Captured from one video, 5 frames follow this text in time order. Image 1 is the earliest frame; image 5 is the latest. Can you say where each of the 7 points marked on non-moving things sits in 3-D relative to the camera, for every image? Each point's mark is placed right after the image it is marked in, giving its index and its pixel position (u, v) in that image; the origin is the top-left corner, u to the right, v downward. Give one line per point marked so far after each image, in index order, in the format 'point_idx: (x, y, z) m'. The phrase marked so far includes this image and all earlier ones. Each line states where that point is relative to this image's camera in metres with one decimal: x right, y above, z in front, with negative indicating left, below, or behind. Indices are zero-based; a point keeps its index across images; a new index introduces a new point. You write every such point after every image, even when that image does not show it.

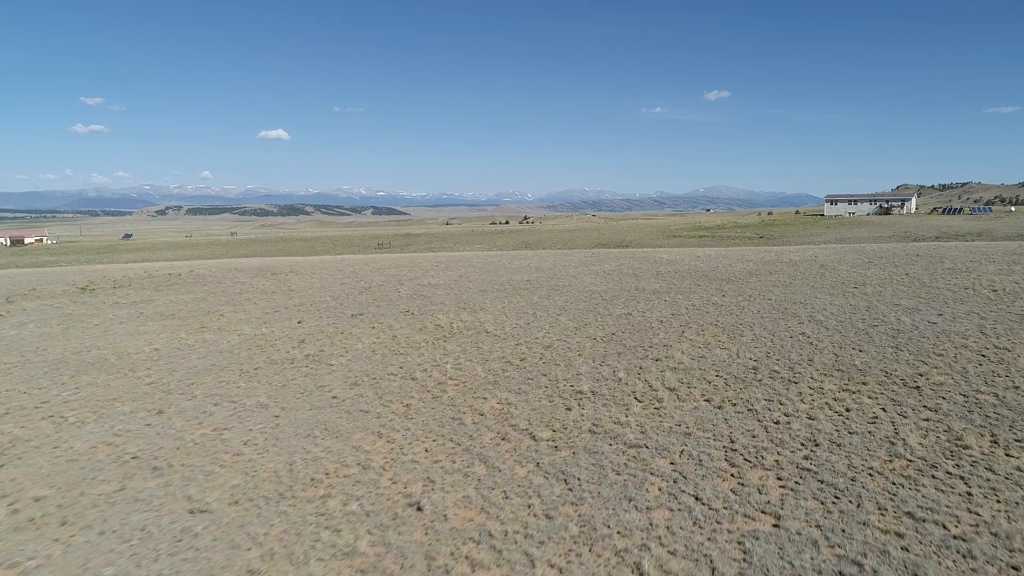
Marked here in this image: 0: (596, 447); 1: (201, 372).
0: (+0.9, -1.8, +8.6) m
1: (-5.6, -1.5, +14.2) m
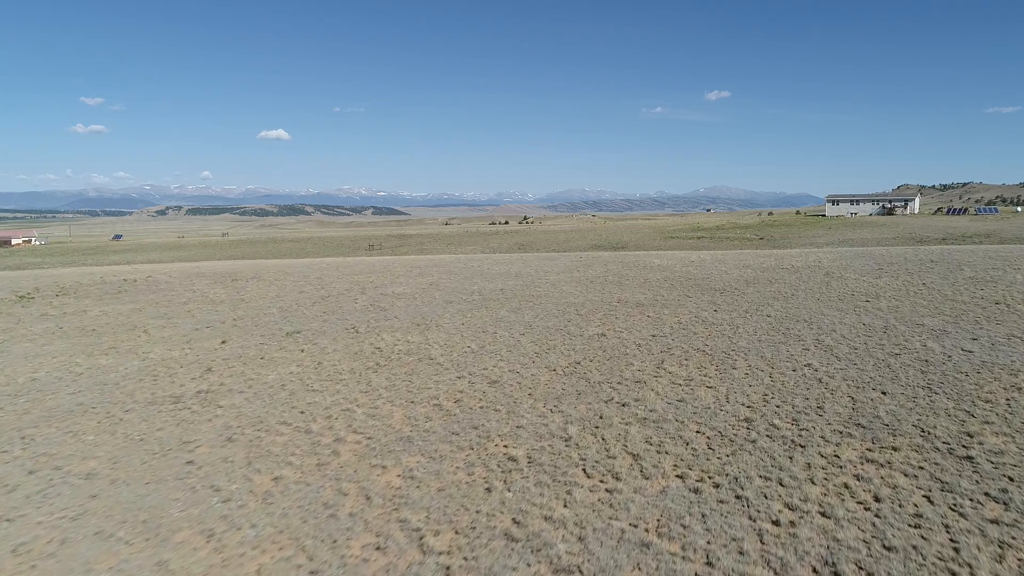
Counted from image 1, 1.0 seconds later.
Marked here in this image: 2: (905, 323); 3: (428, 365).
0: (0.0, -2.1, +5.8) m
1: (-6.6, -1.8, +11.3) m
2: (+7.8, -0.7, +15.6) m
3: (-1.5, -1.4, +13.9) m
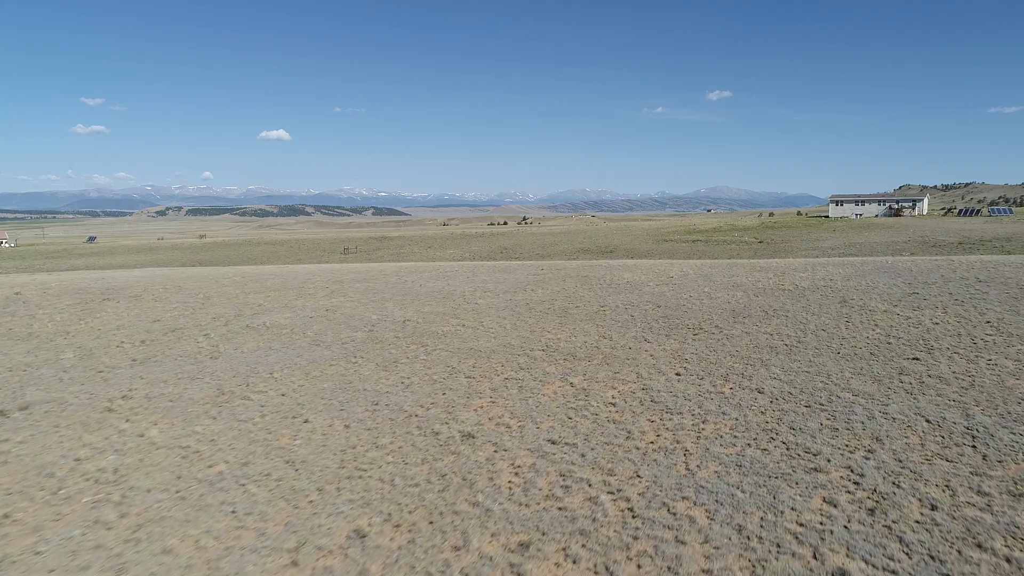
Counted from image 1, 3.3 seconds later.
0: (-2.4, -2.8, -1.0) m
1: (-8.9, -2.6, +4.5) m
2: (+5.4, -1.5, +8.7) m
3: (-3.8, -2.1, +7.0) m
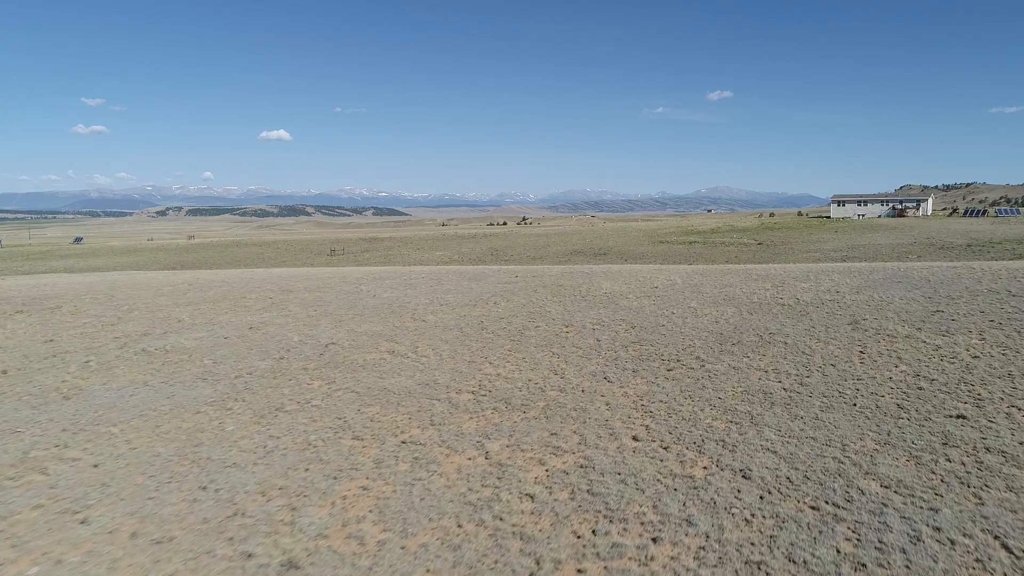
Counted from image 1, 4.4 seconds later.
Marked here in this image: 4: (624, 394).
0: (-3.6, -3.2, -4.3) m
1: (-10.1, -3.0, +1.2) m
2: (+4.3, -1.8, +5.4) m
3: (-5.0, -2.5, +3.8) m
4: (+1.6, -1.5, +11.0) m
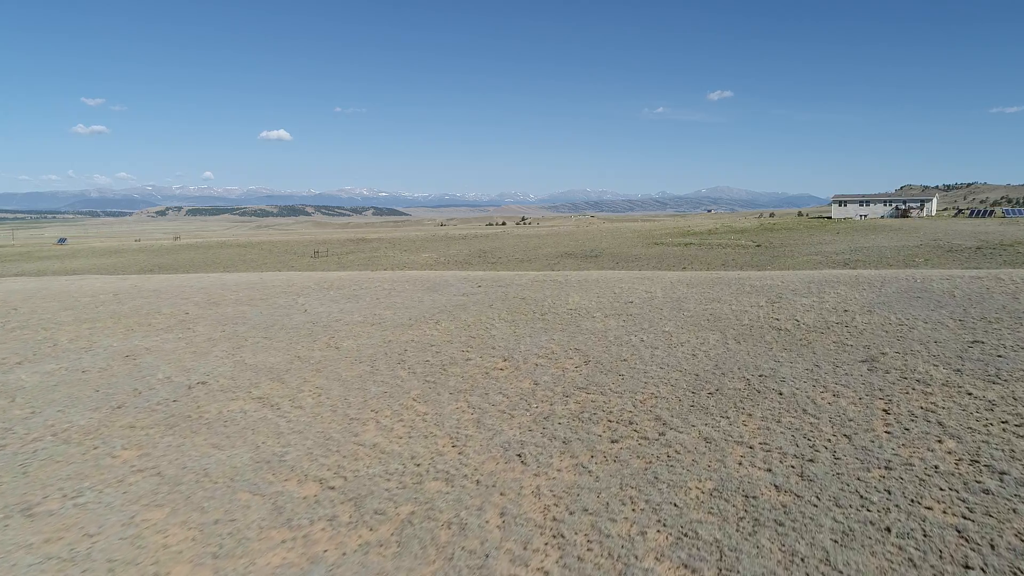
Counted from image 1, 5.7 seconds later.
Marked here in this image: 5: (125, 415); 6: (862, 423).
0: (-4.9, -3.6, -8.0) m
1: (-11.4, -3.4, -2.4) m
2: (+2.9, -2.2, +1.8) m
3: (-6.3, -2.9, +0.1) m
4: (+0.2, -1.9, +7.3) m
5: (-5.5, -1.8, +11.2) m
6: (+3.8, -1.5, +8.6) m
